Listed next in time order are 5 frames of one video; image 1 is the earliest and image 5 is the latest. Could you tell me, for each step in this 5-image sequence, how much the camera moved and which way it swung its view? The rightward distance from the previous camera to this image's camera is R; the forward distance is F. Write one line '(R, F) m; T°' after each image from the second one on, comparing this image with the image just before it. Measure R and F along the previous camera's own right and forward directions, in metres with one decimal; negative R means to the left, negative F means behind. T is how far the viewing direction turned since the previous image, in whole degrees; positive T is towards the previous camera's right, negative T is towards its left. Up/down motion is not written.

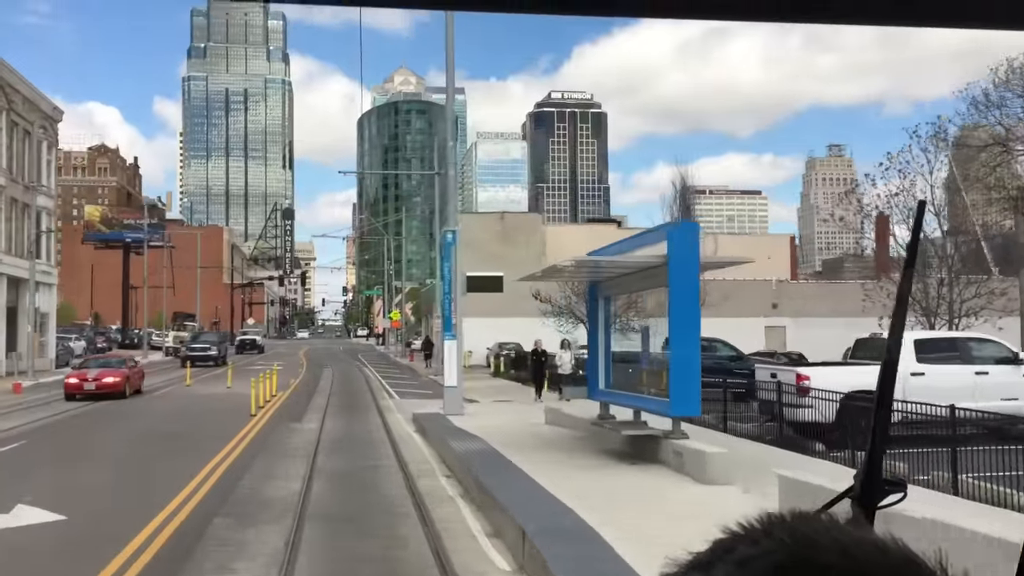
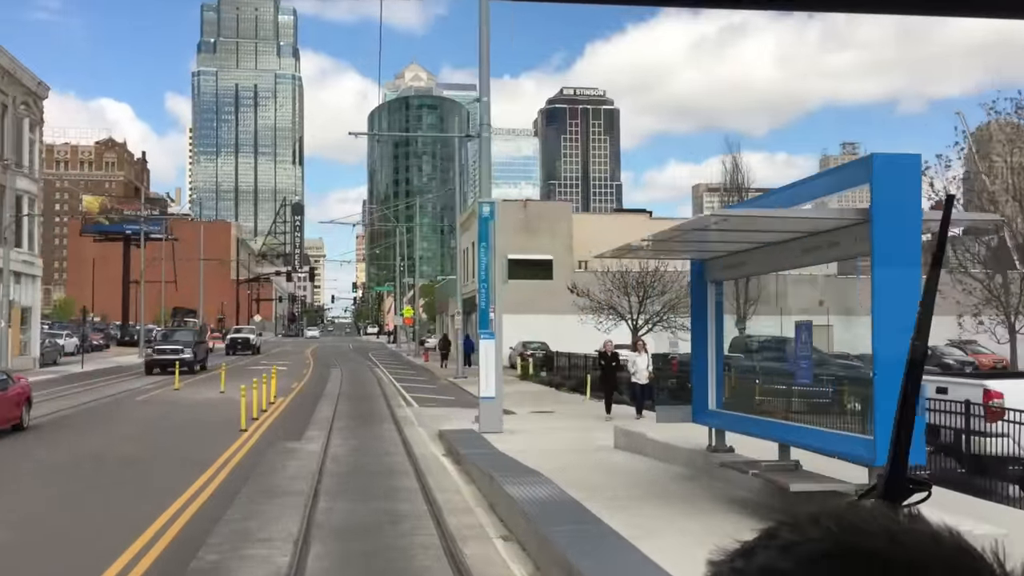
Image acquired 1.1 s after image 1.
(-0.2, +1.2) m; -1°
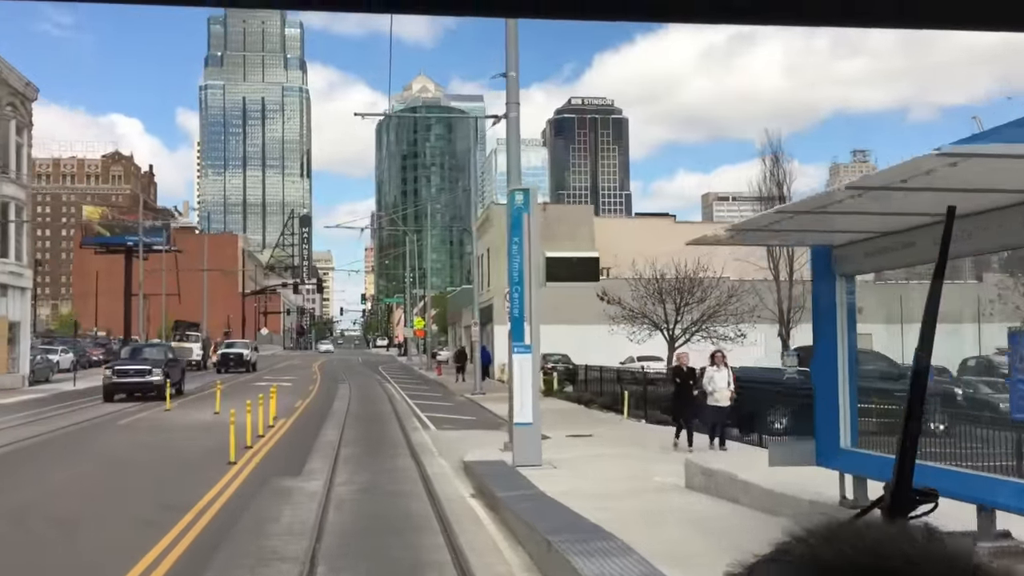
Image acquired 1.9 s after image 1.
(-0.1, +0.8) m; -1°
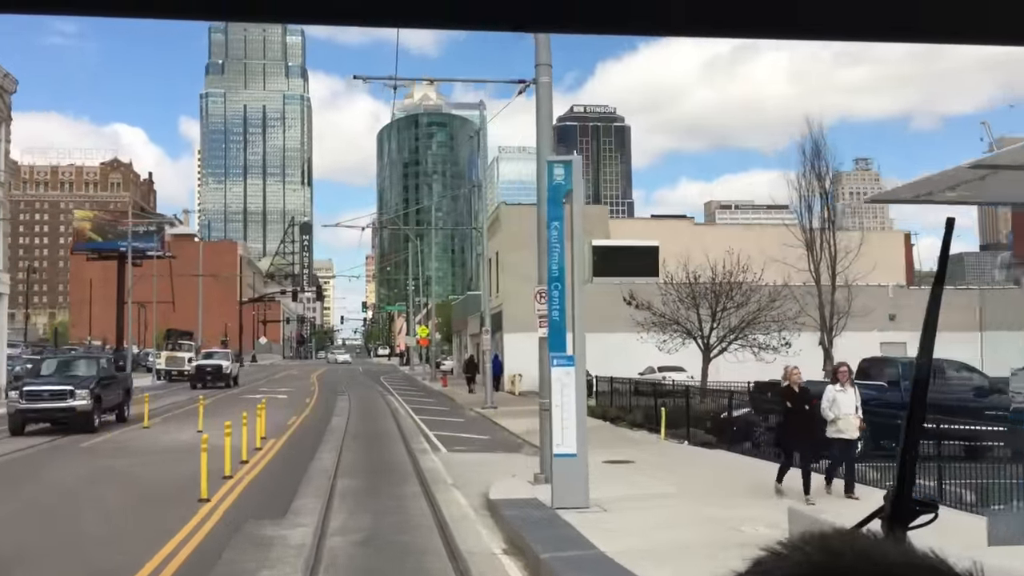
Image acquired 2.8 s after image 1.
(-0.1, +0.8) m; 0°
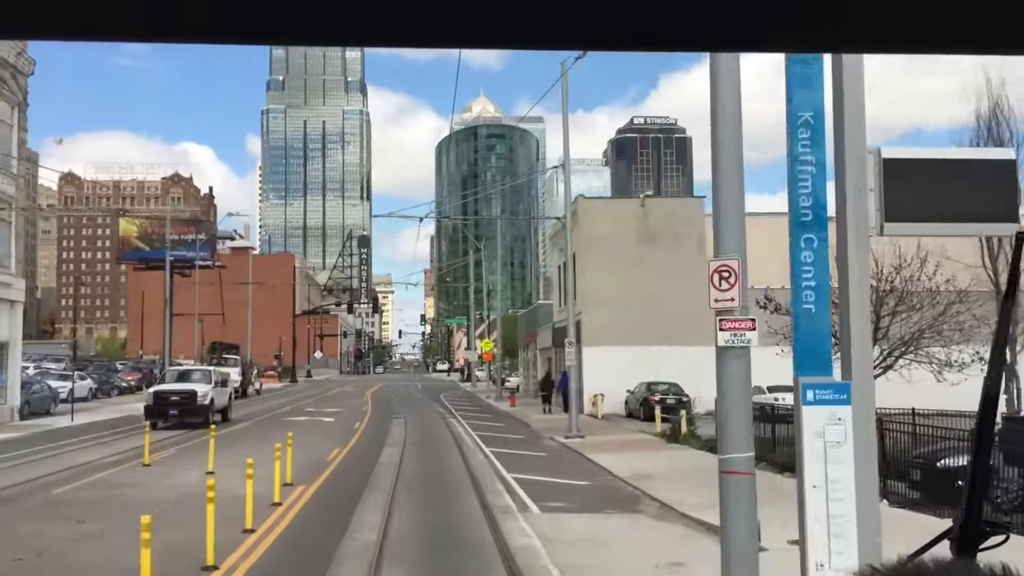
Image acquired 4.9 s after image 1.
(-0.2, +1.6) m; -3°
